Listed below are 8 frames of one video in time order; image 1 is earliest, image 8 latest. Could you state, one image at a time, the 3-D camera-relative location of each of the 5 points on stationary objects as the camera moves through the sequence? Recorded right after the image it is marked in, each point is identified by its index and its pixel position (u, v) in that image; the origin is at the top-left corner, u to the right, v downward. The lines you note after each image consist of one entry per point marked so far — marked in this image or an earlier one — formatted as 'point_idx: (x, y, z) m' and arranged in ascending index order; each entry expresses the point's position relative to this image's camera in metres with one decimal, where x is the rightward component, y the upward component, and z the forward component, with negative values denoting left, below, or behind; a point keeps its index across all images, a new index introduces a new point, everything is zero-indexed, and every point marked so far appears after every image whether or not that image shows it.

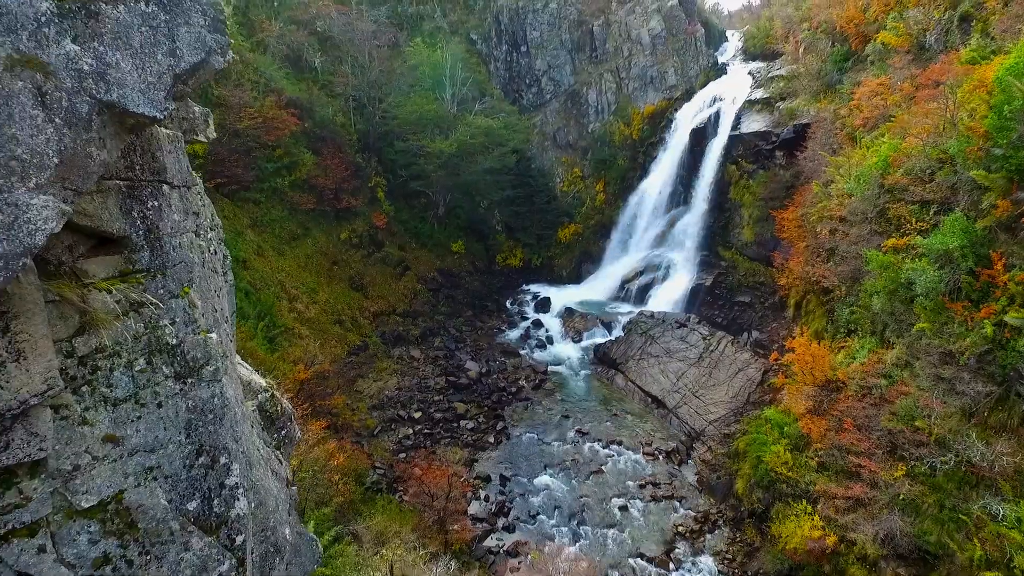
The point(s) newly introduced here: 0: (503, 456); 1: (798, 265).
0: (-0.2, -4.1, +16.8) m
1: (+6.8, +0.5, +16.7) m
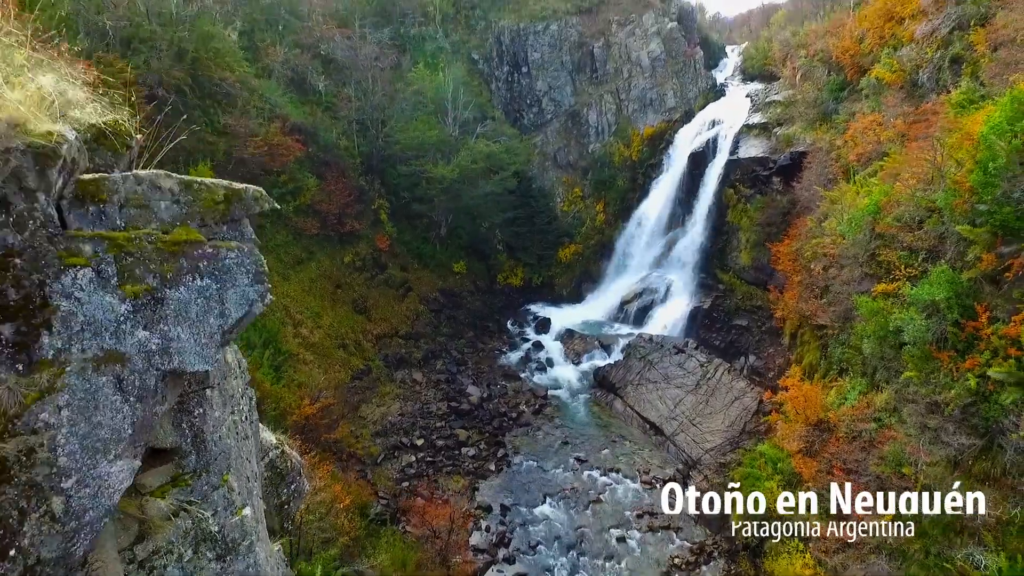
0: (-0.2, -4.9, +17.2) m
1: (+6.8, -0.3, +17.1) m
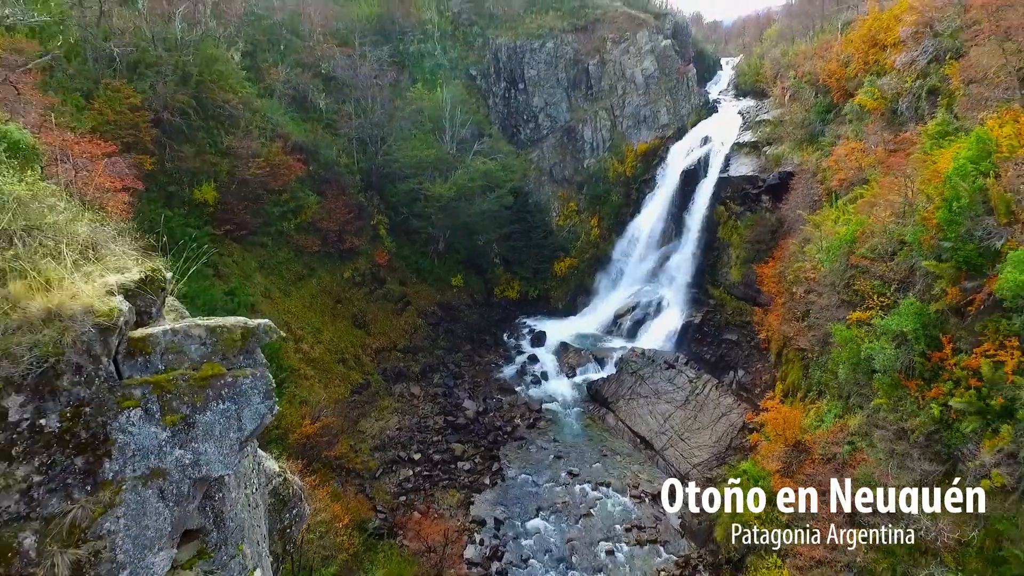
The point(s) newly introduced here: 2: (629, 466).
0: (-0.4, -5.4, +17.8) m
1: (+6.7, -0.8, +17.7) m
2: (+3.2, -4.9, +19.1) m
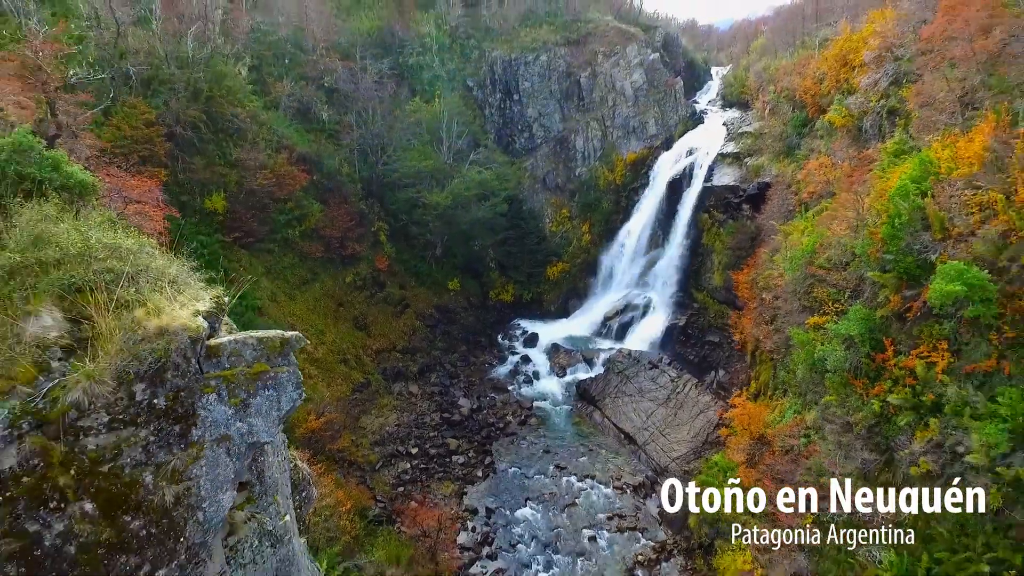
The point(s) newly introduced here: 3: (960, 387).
0: (-0.6, -5.5, +19.1) m
1: (+6.4, -1.0, +19.0) m
2: (+2.9, -5.0, +20.4) m
3: (+7.5, -1.7, +11.8) m
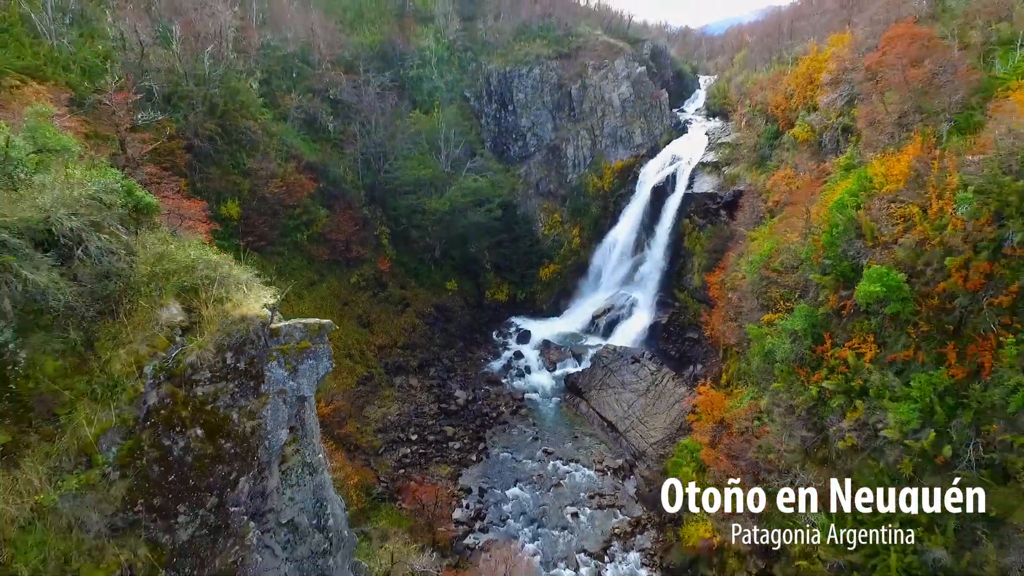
0: (-0.9, -5.5, +21.0) m
1: (+6.2, -1.0, +20.9) m
2: (+2.7, -5.0, +22.3) m
3: (+7.2, -1.7, +13.7) m
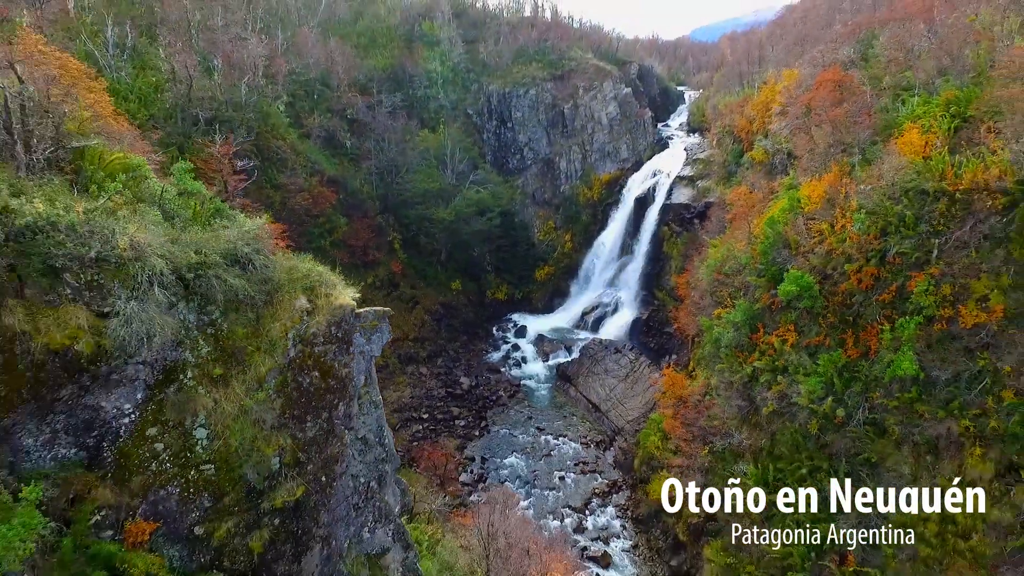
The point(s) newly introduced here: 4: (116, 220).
0: (-1.0, -5.5, +24.7) m
1: (+6.1, -1.0, +24.6) m
2: (+2.6, -5.0, +26.0) m
3: (+7.1, -1.7, +17.4) m
4: (-4.5, +0.8, +8.1) m
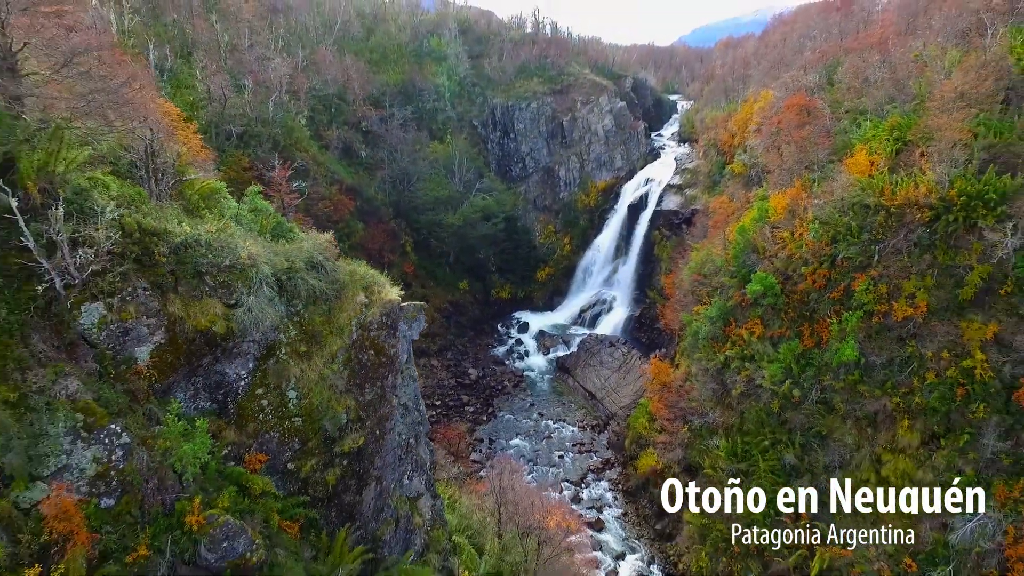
0: (-0.8, -5.5, +27.6) m
1: (+6.2, -1.0, +27.4) m
2: (+2.7, -5.0, +28.8) m
3: (+7.3, -1.6, +20.2) m
4: (-4.3, +0.8, +10.9) m
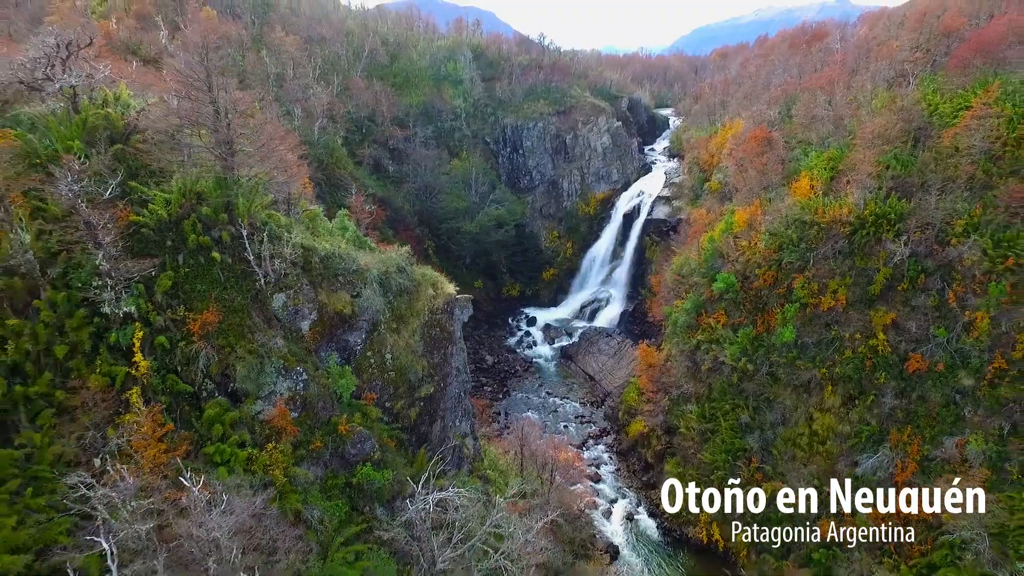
0: (-0.3, -5.4, +32.8) m
1: (+6.8, -0.9, +32.7) m
2: (+3.3, -4.9, +34.1) m
3: (+7.9, -1.6, +25.5) m
4: (-3.8, +0.9, +16.2) m
